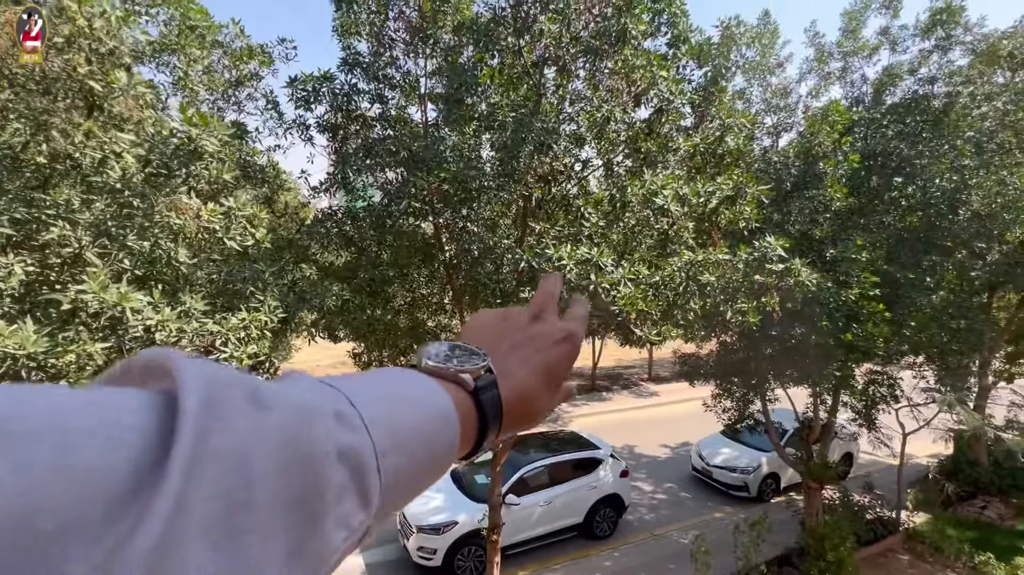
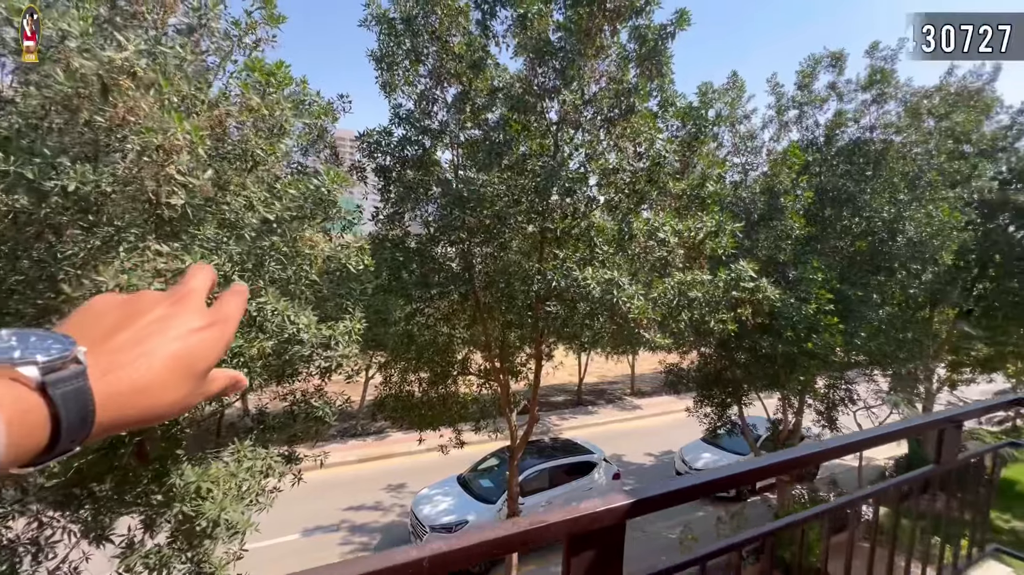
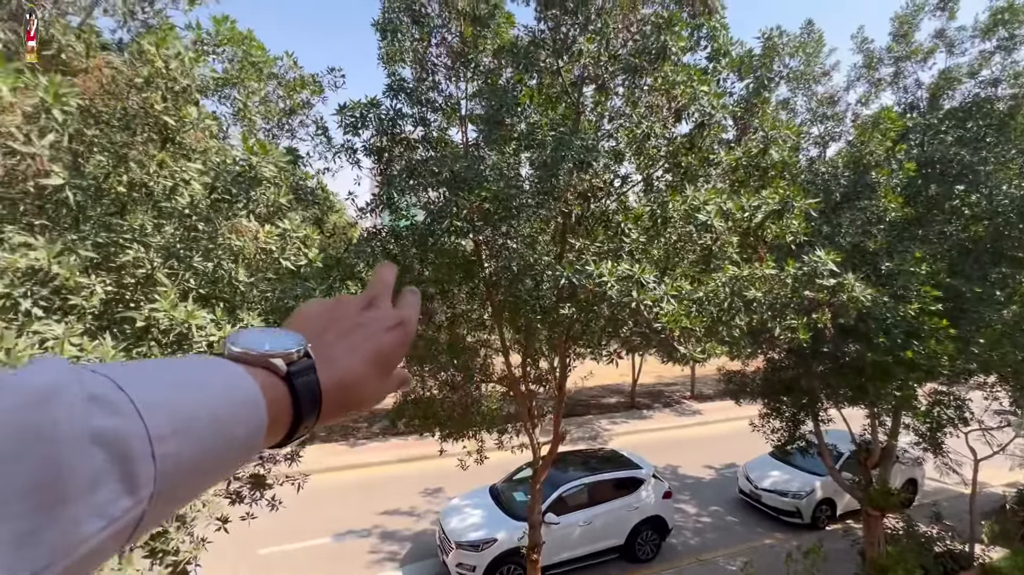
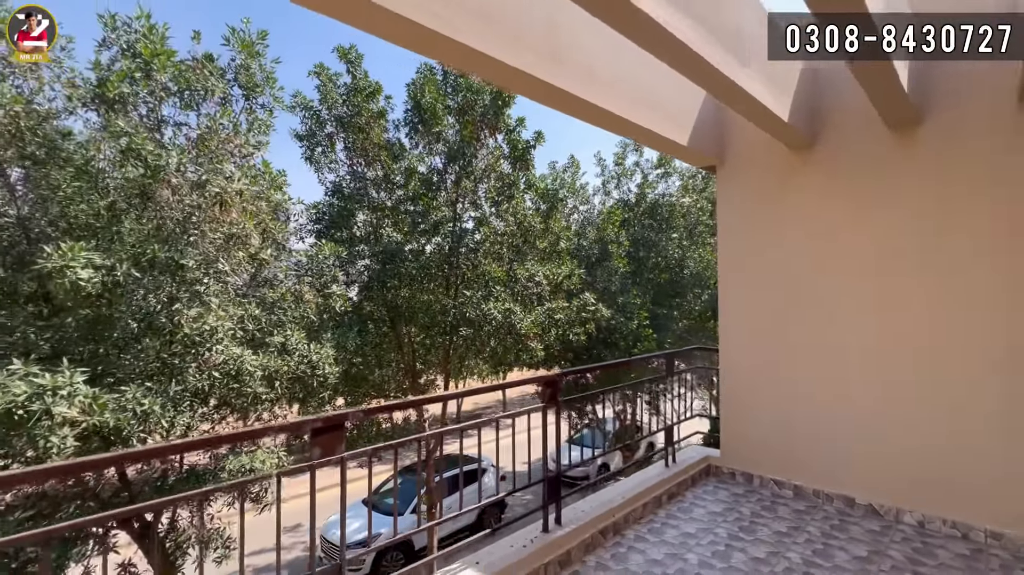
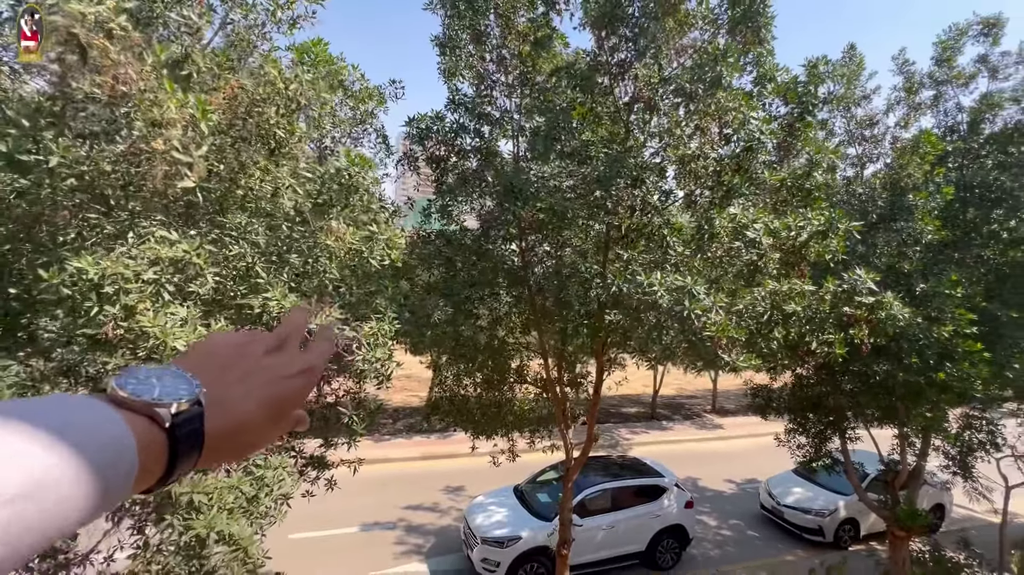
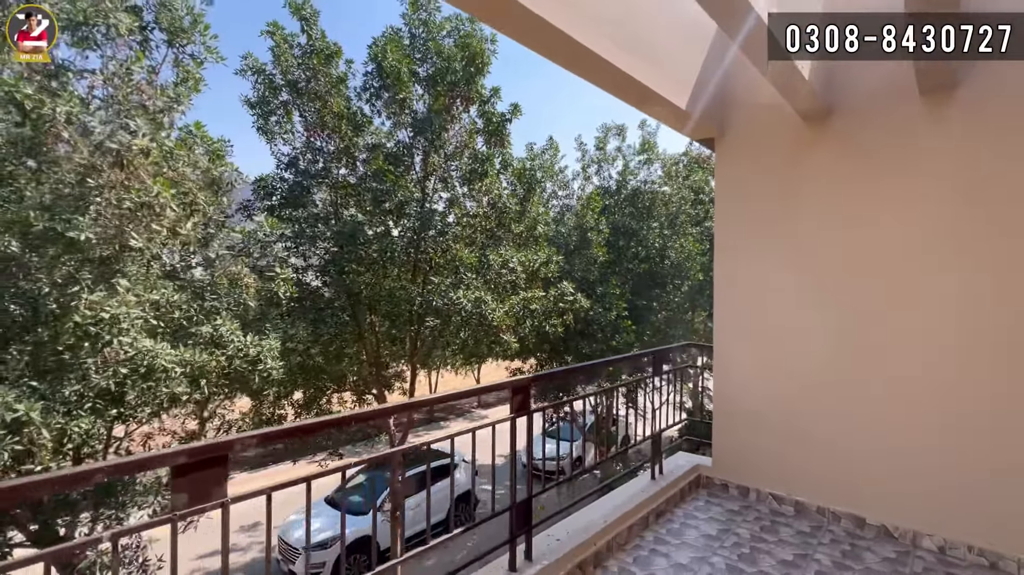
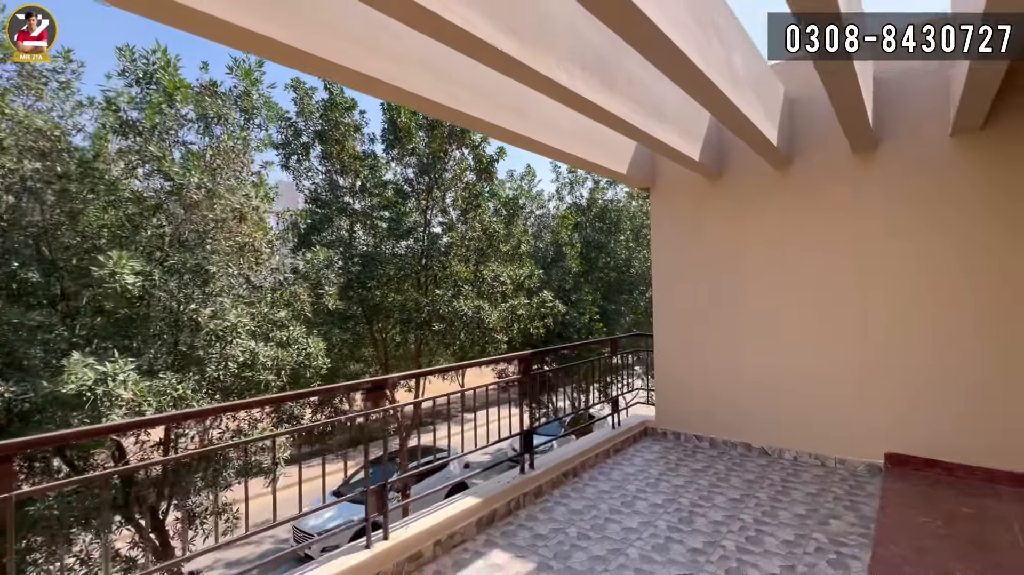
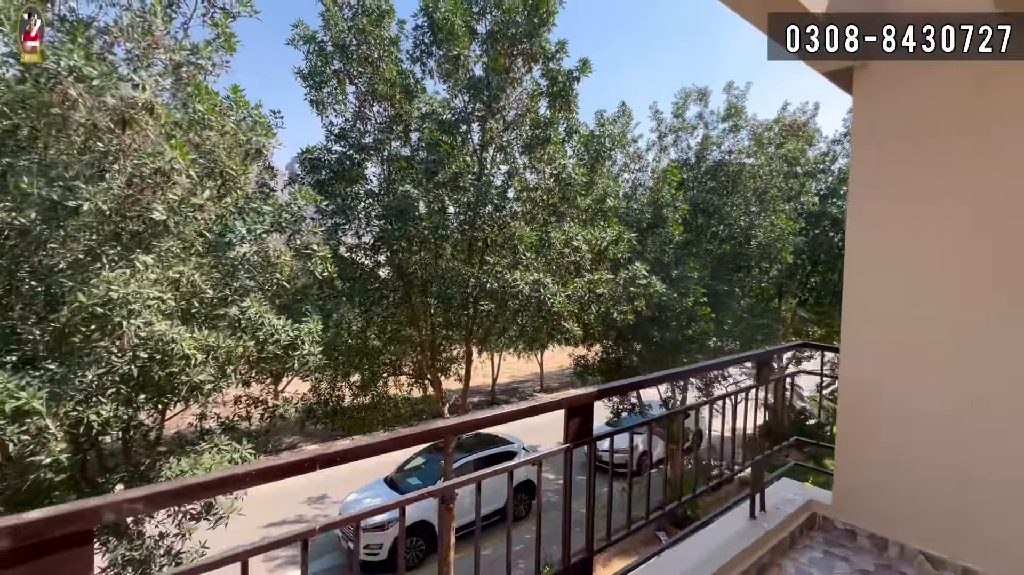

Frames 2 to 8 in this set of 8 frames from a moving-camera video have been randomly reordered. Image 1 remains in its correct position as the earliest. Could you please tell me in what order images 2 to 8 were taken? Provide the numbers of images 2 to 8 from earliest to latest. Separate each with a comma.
3, 5, 2, 8, 6, 4, 7
